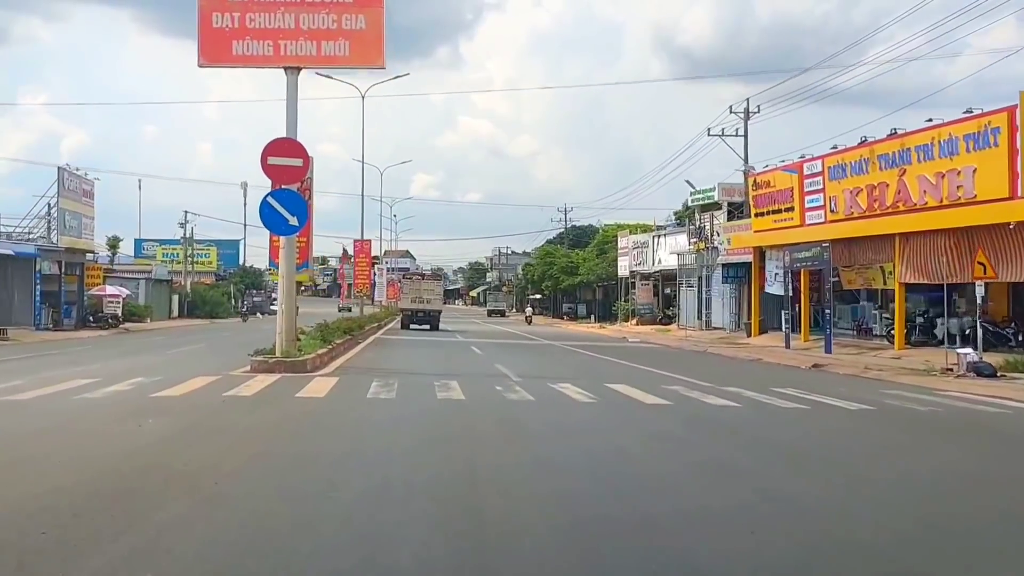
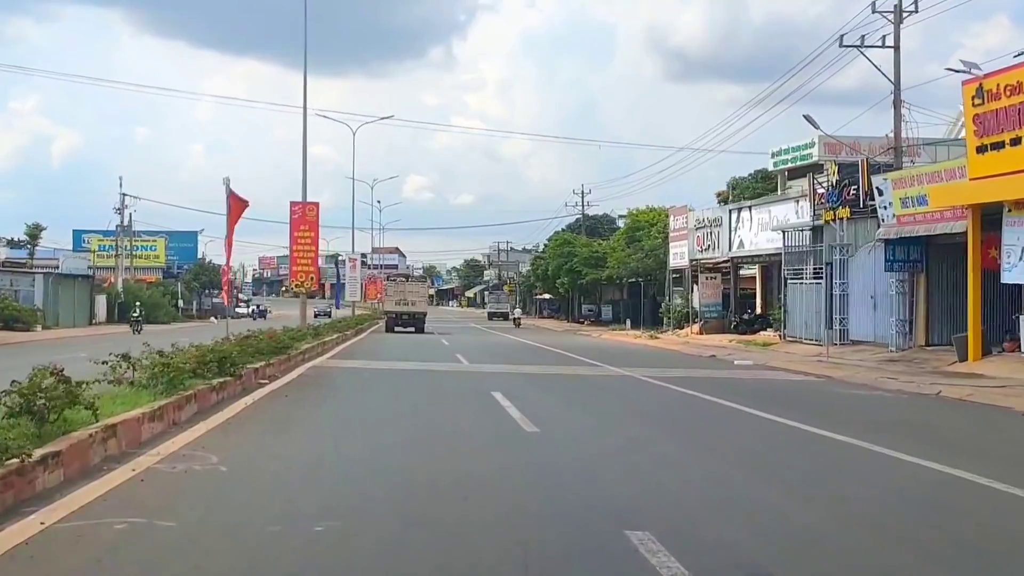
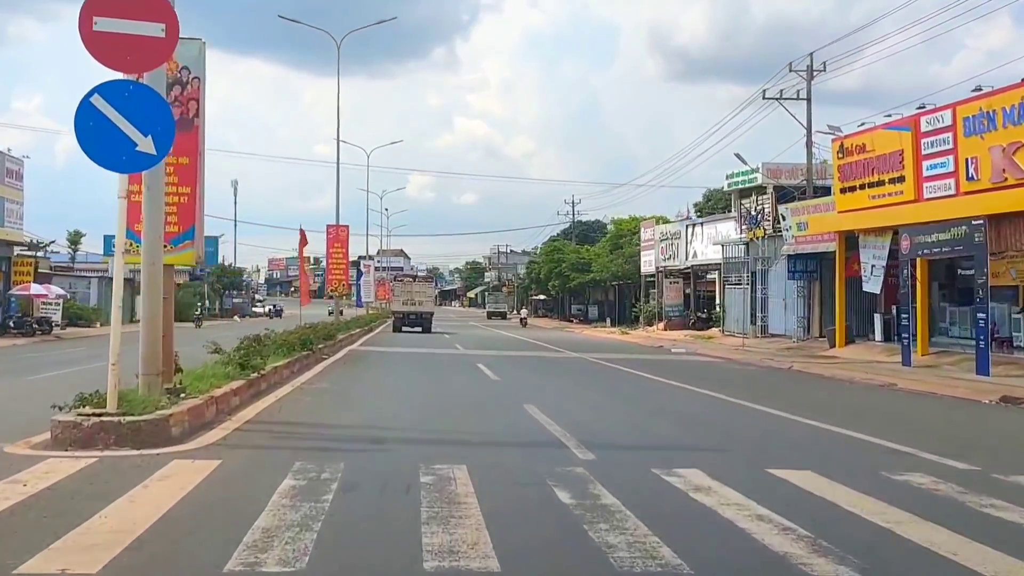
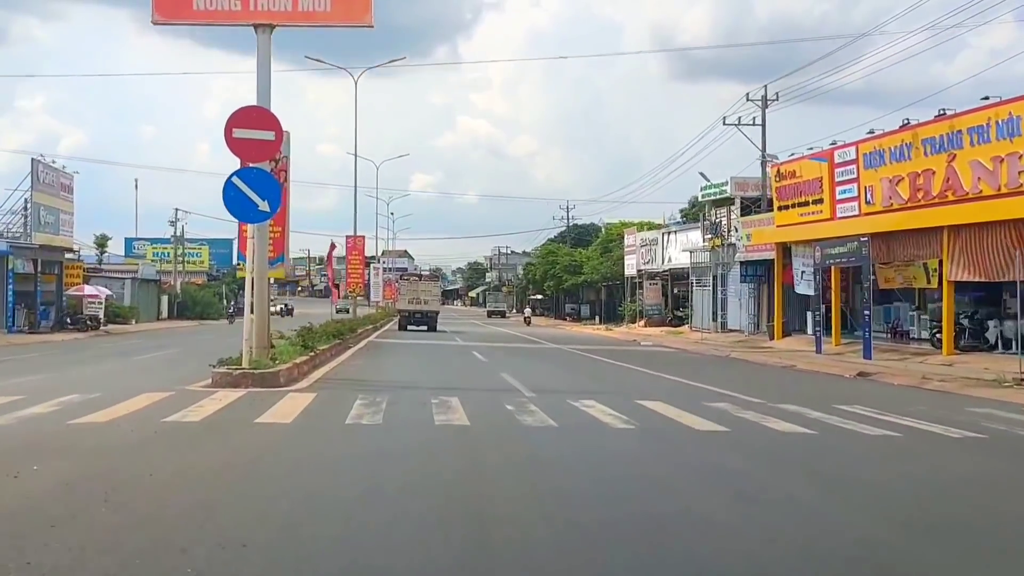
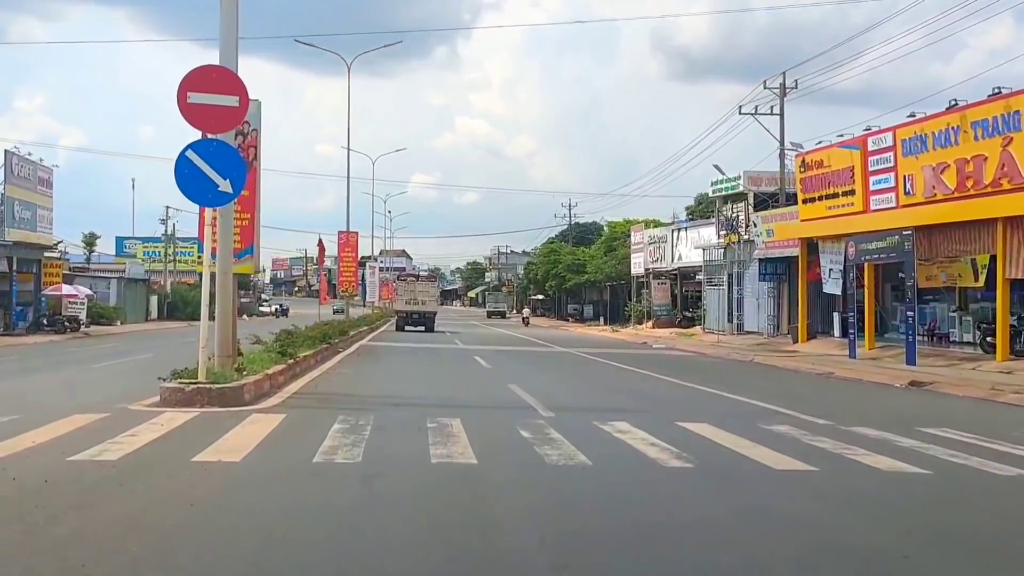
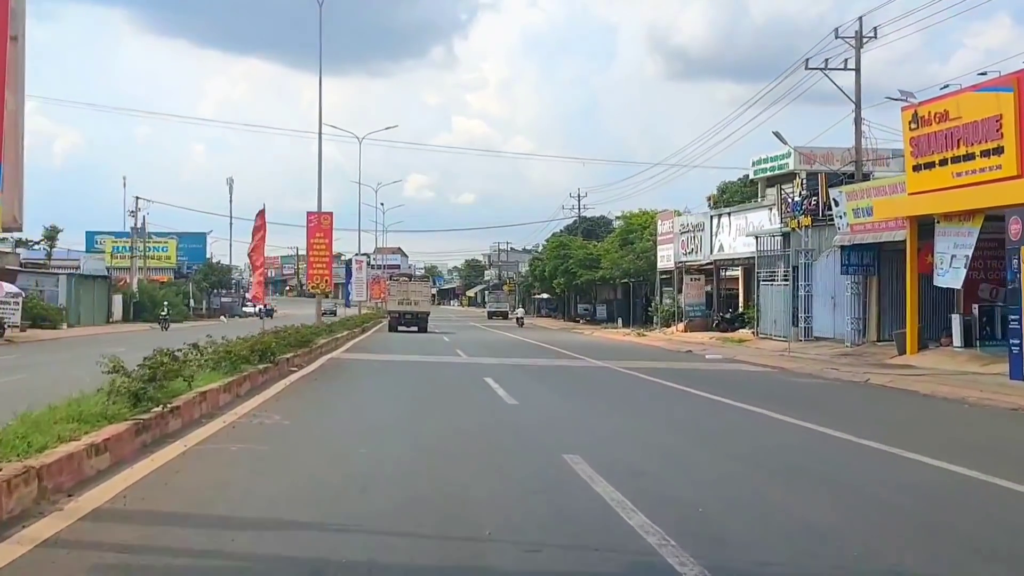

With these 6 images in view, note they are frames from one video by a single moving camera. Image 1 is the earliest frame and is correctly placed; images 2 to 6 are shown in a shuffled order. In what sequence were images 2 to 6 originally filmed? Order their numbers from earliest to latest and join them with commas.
4, 5, 3, 6, 2
